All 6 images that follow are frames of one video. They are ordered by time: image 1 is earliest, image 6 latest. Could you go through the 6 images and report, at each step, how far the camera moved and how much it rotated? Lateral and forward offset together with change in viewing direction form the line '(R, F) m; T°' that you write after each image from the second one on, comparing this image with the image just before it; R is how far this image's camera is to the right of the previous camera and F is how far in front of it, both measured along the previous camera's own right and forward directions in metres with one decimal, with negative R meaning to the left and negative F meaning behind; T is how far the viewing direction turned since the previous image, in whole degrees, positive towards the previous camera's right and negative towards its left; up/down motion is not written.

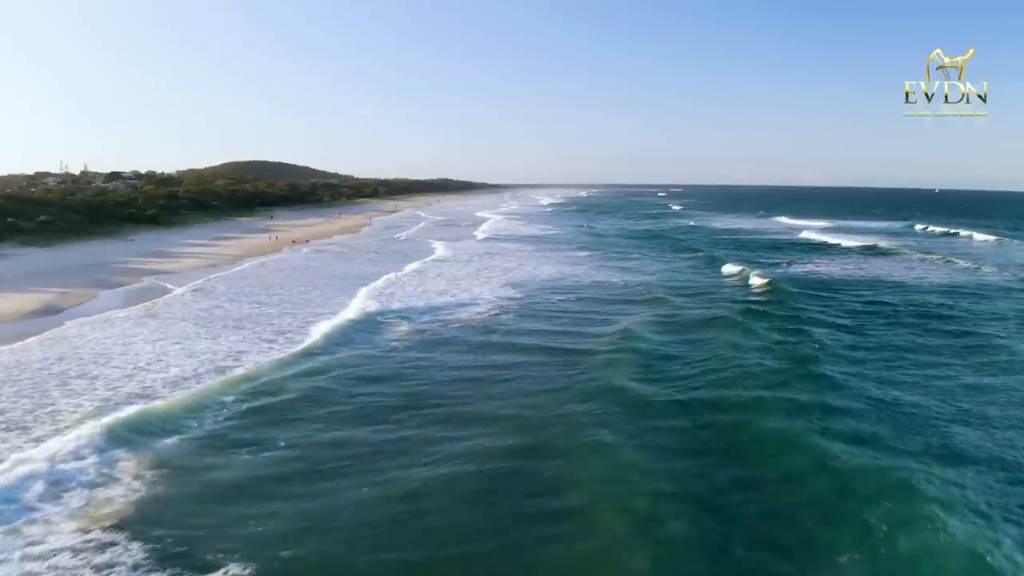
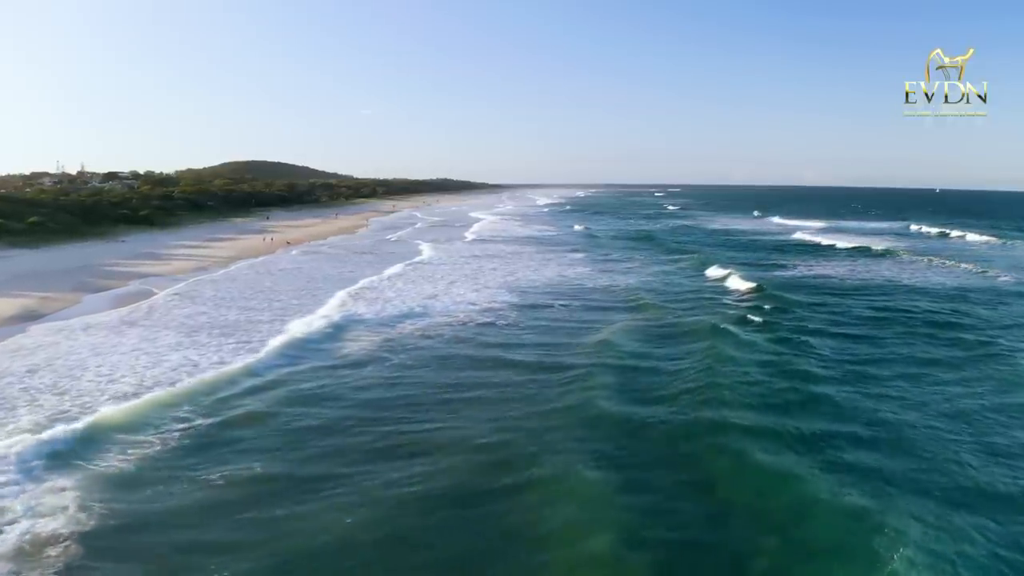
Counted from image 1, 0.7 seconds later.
(+0.3, +0.7) m; 0°
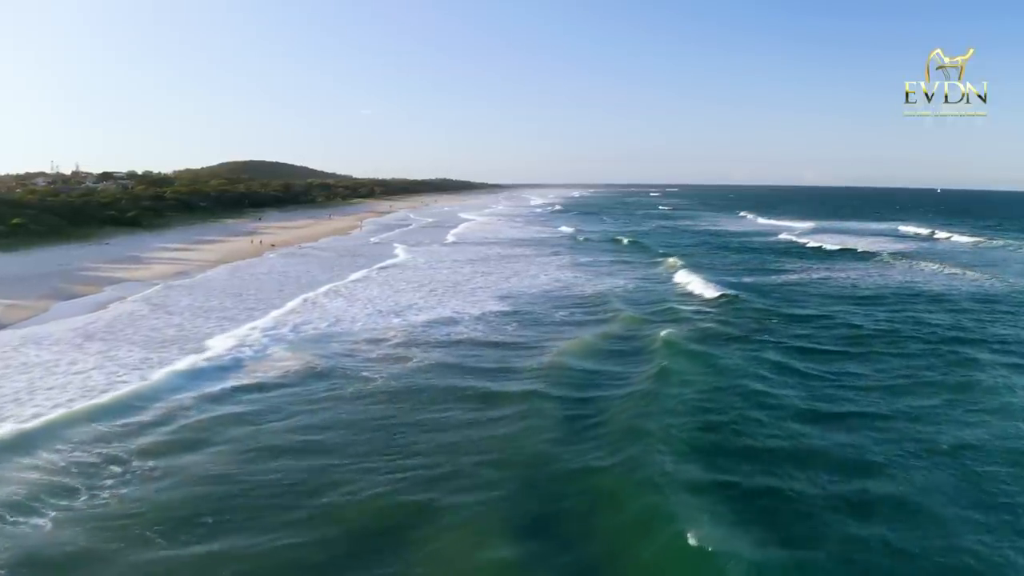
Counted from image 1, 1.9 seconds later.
(+0.4, +1.4) m; 0°
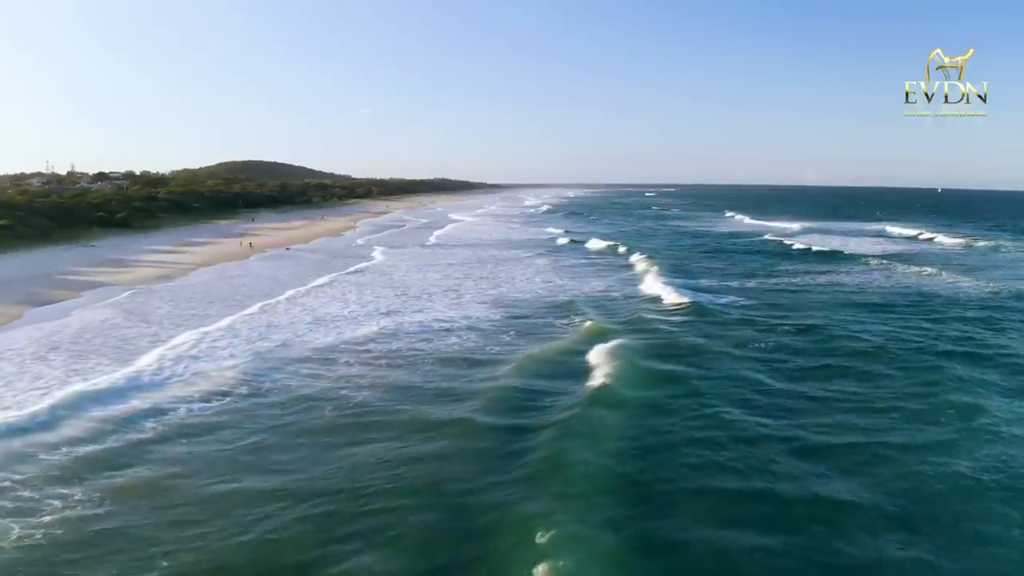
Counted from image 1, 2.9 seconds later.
(+0.4, +1.0) m; 0°
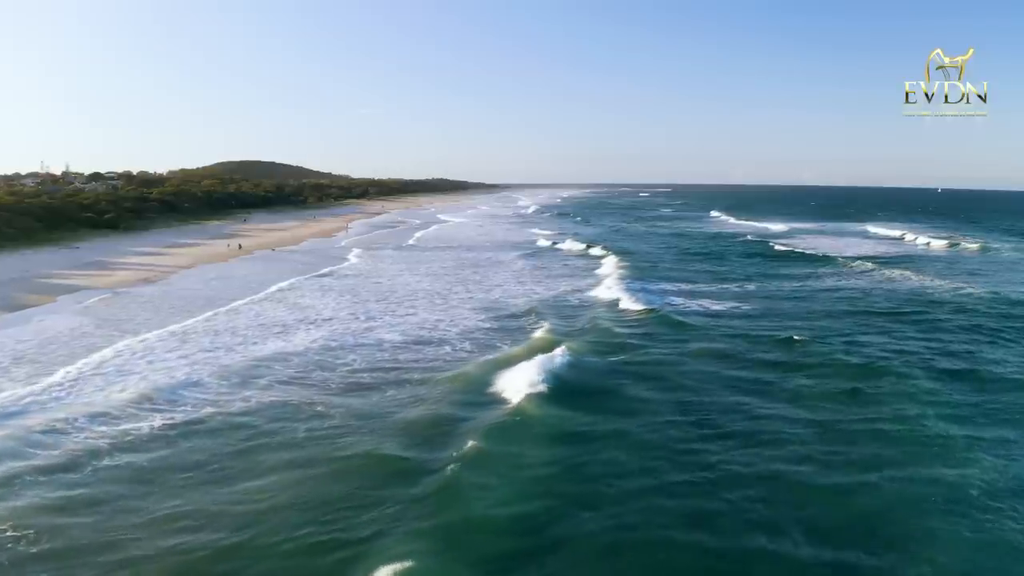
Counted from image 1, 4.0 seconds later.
(+0.6, +0.9) m; 0°
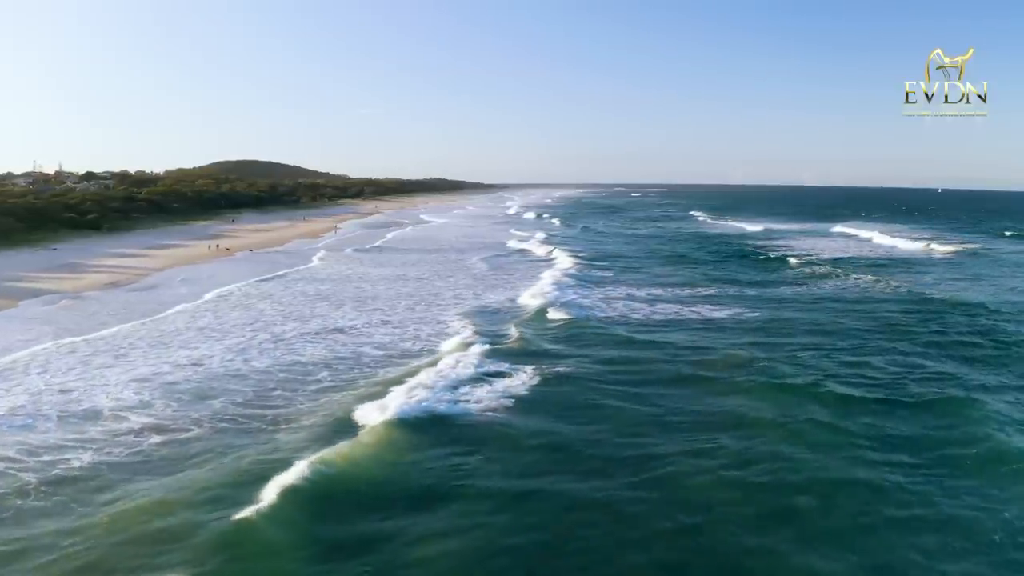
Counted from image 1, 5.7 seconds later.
(+0.8, +1.2) m; 0°
